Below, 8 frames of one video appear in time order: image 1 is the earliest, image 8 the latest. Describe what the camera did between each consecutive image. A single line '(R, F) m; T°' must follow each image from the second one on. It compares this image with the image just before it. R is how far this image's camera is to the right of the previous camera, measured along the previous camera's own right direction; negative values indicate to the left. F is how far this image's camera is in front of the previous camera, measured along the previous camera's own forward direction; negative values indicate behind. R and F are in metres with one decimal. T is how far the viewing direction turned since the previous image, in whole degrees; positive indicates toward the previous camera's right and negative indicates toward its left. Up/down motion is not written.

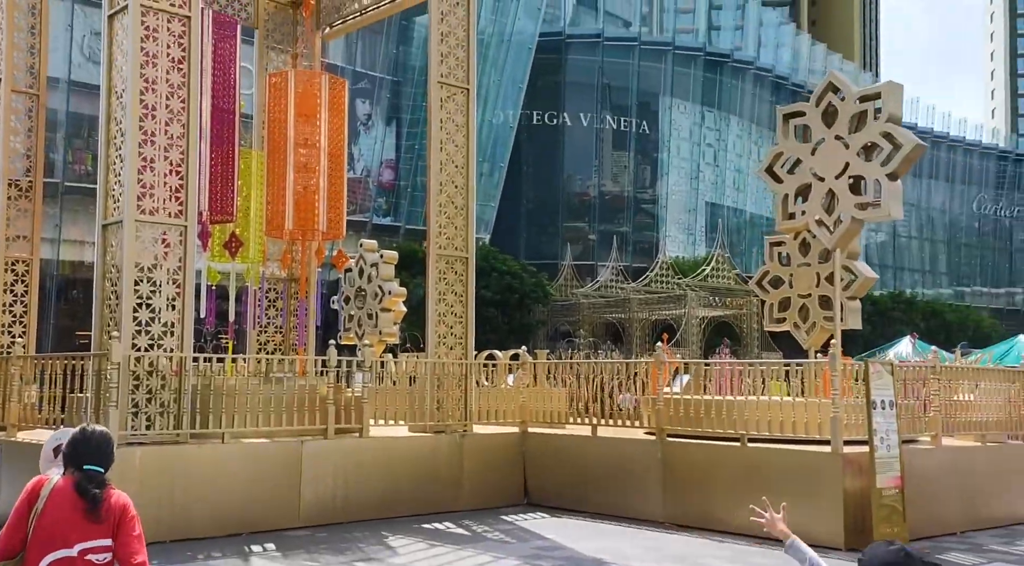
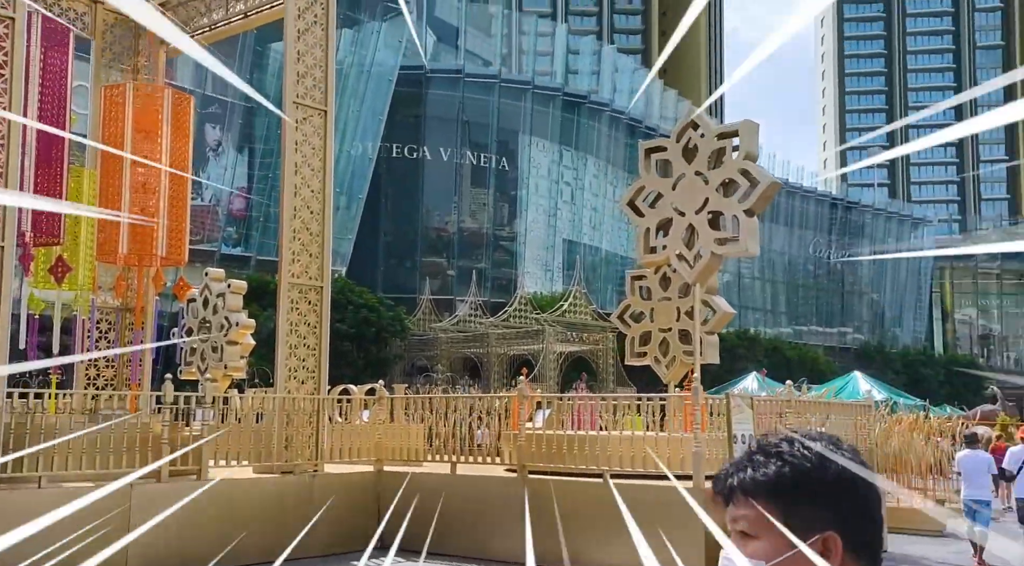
(0.0, +0.4) m; +8°
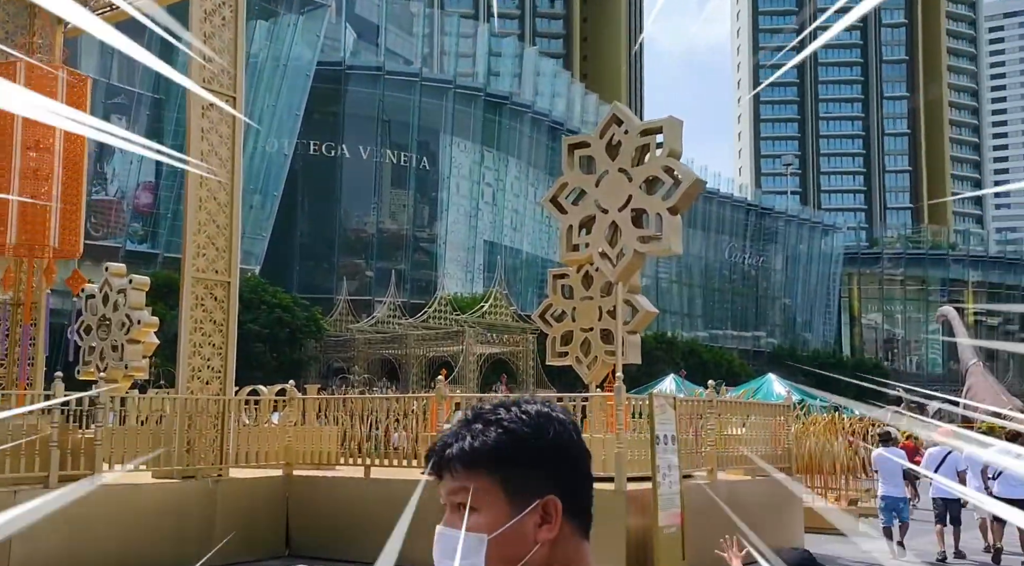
(0.0, +0.3) m; +4°
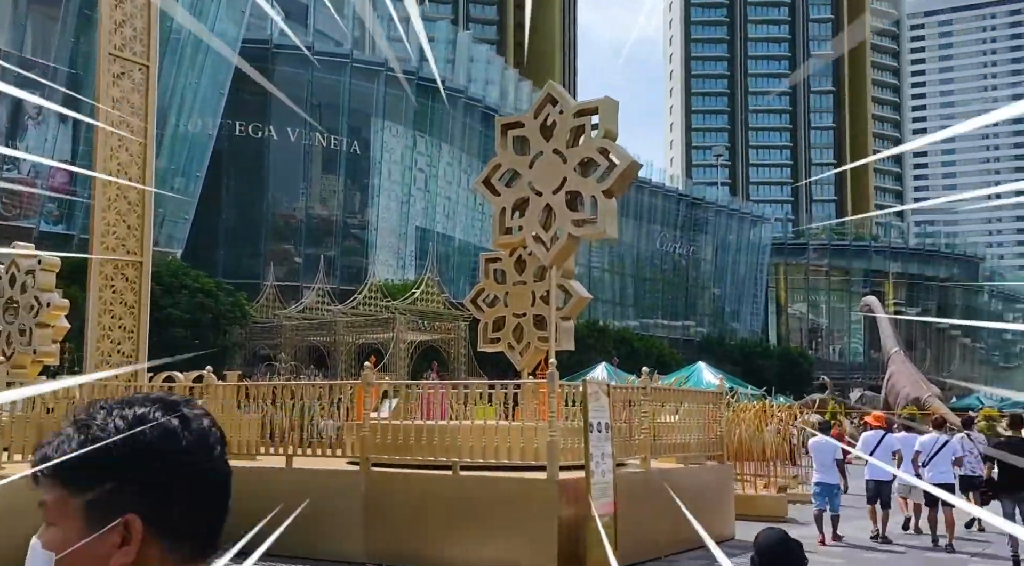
(0.0, +0.3) m; +4°
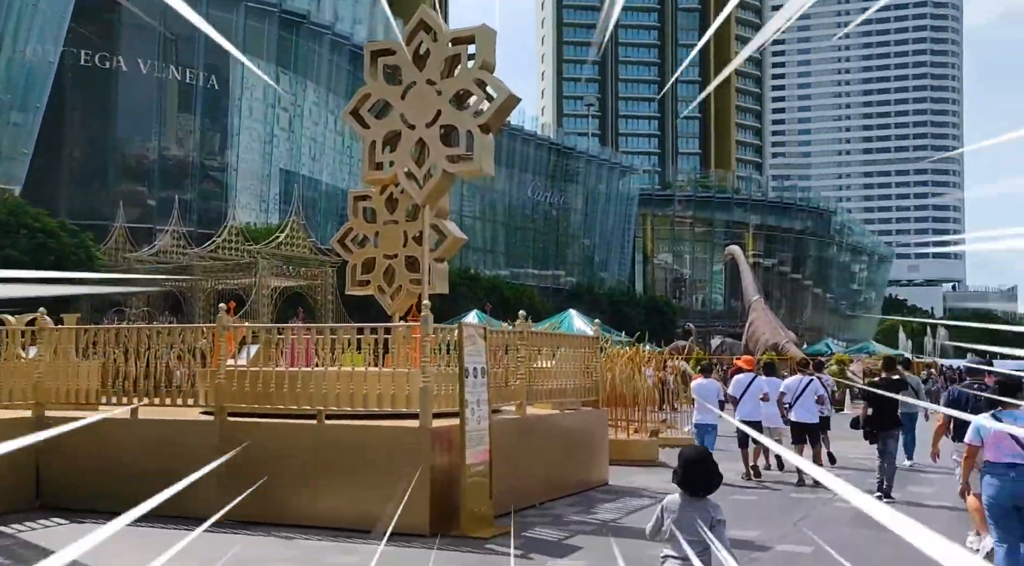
(0.0, +0.5) m; +7°
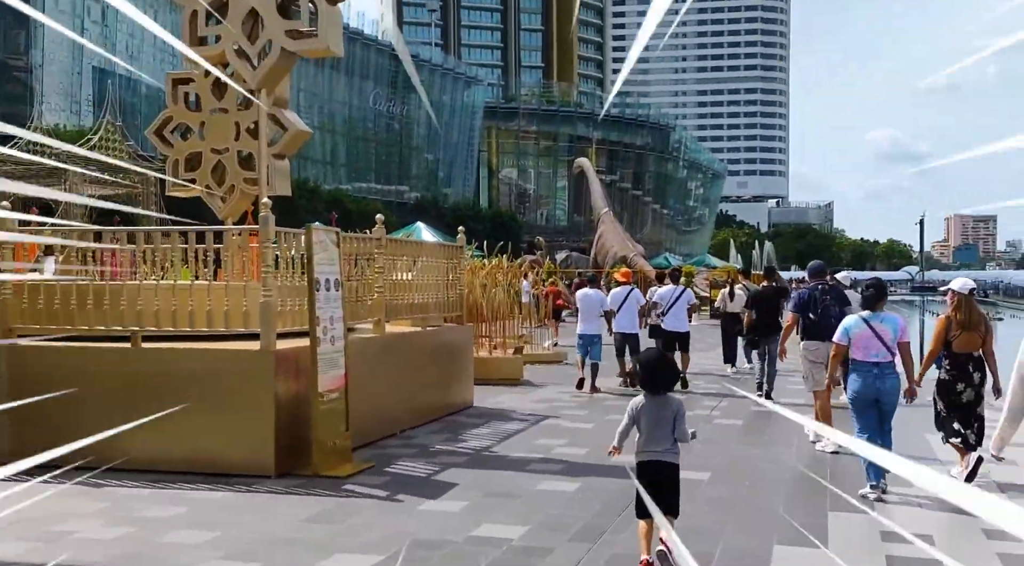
(-0.1, +1.3) m; +9°
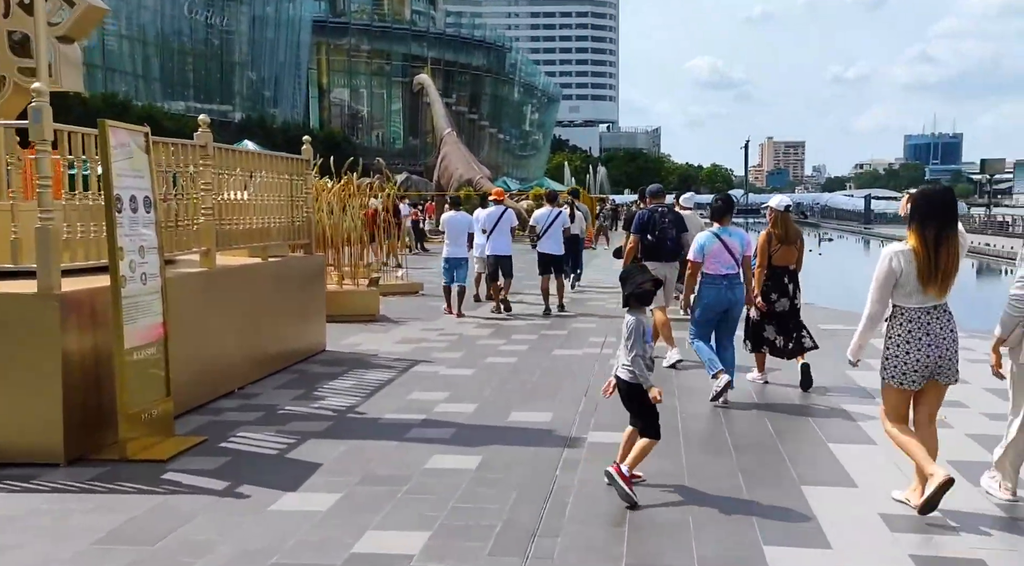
(-0.2, +1.8) m; +9°
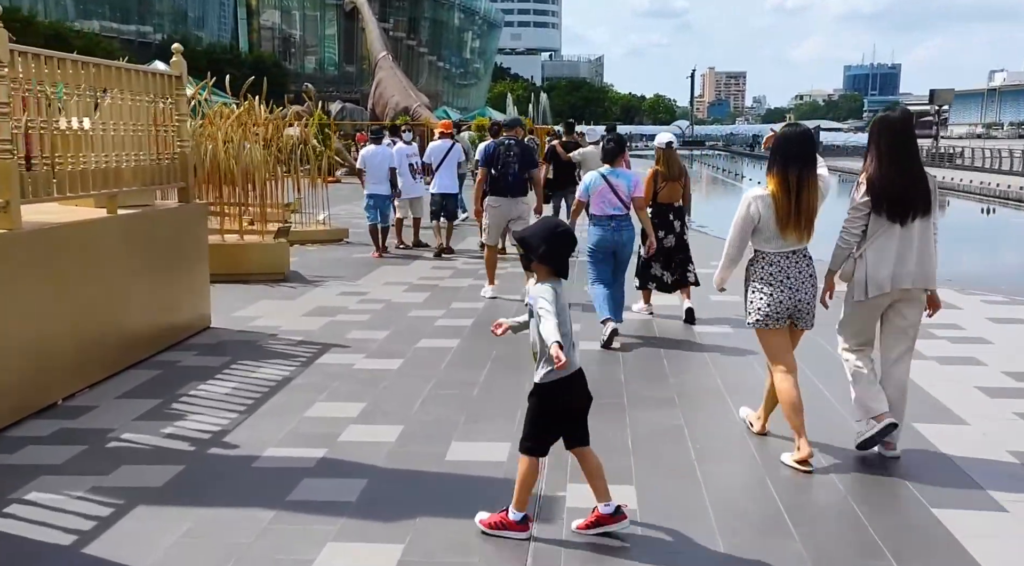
(0.0, +2.2) m; +3°
